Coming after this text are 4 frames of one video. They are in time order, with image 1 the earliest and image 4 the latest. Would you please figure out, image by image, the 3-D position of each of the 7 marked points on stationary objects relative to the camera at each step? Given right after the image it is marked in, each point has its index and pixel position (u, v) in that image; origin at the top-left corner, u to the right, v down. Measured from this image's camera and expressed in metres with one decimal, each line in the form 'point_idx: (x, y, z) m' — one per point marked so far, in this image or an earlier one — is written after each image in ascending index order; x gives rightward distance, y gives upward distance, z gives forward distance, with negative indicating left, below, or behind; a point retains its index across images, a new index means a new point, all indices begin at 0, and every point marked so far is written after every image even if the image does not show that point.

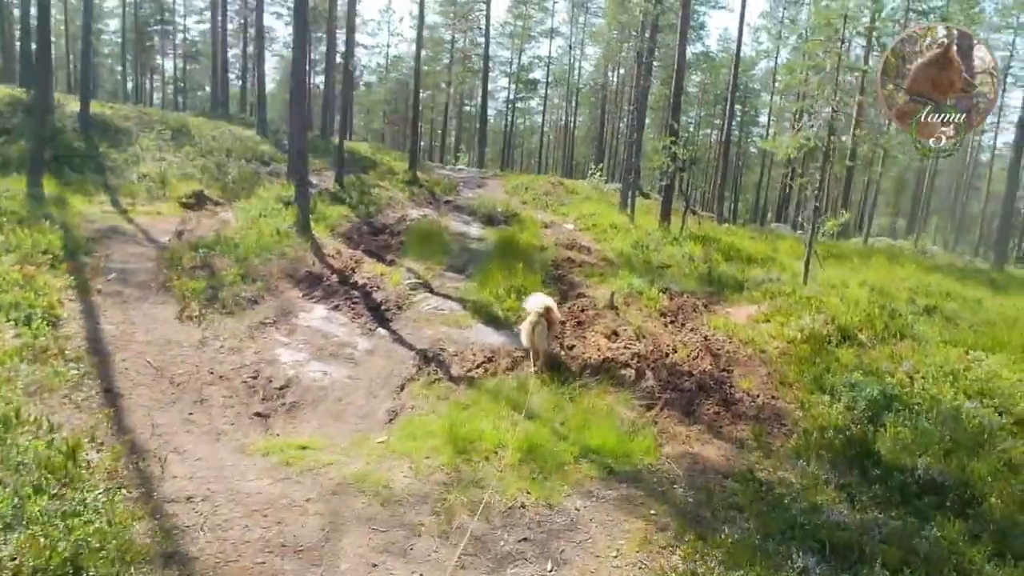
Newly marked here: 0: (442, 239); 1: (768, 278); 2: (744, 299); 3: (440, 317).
0: (-1.9, +1.4, +18.7) m
1: (+6.2, +0.1, +16.1) m
2: (+4.7, -0.3, +13.8) m
3: (-1.3, -0.5, +11.5) m
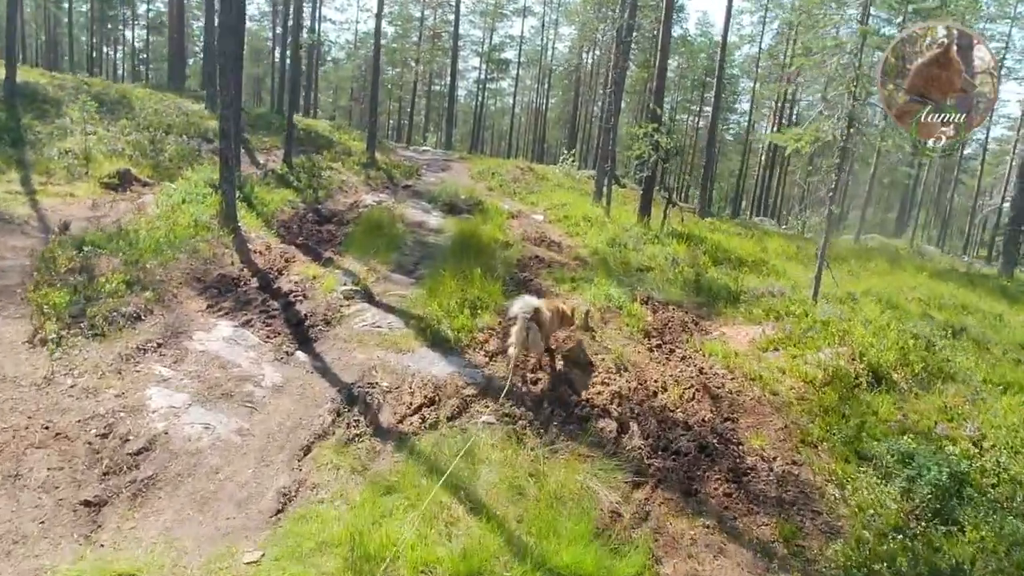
0: (-2.9, +1.4, +16.4) m
1: (+5.3, 0.0, +14.2) m
2: (+3.9, -0.5, +11.9) m
3: (-1.9, -0.7, +9.4) m
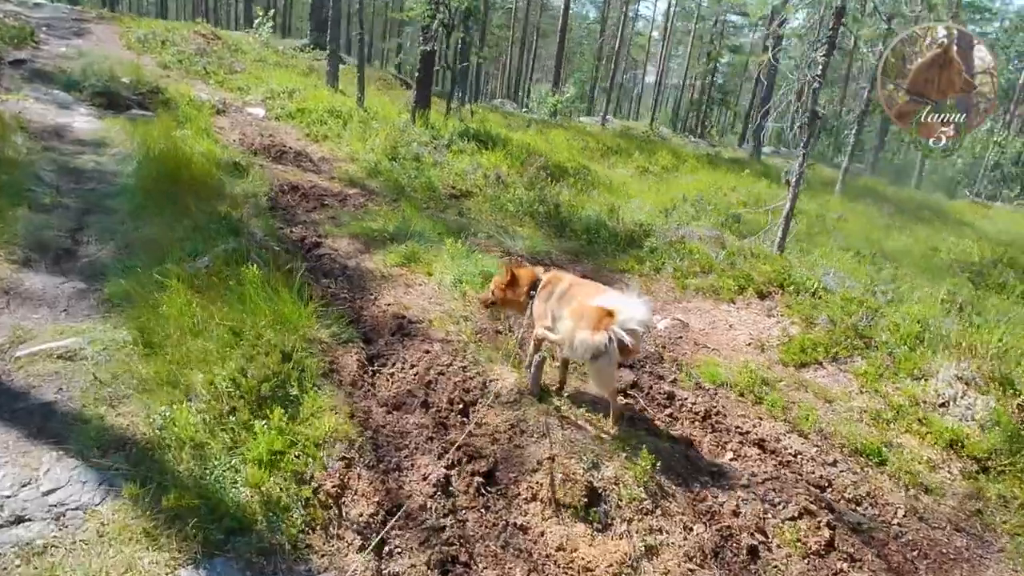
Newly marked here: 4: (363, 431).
0: (-6.3, +1.7, +8.6) m
1: (+2.1, +1.0, +10.3) m
2: (+1.8, 0.0, +7.8) m
3: (-2.3, -1.3, +3.1) m
4: (-1.0, -0.9, +4.3) m
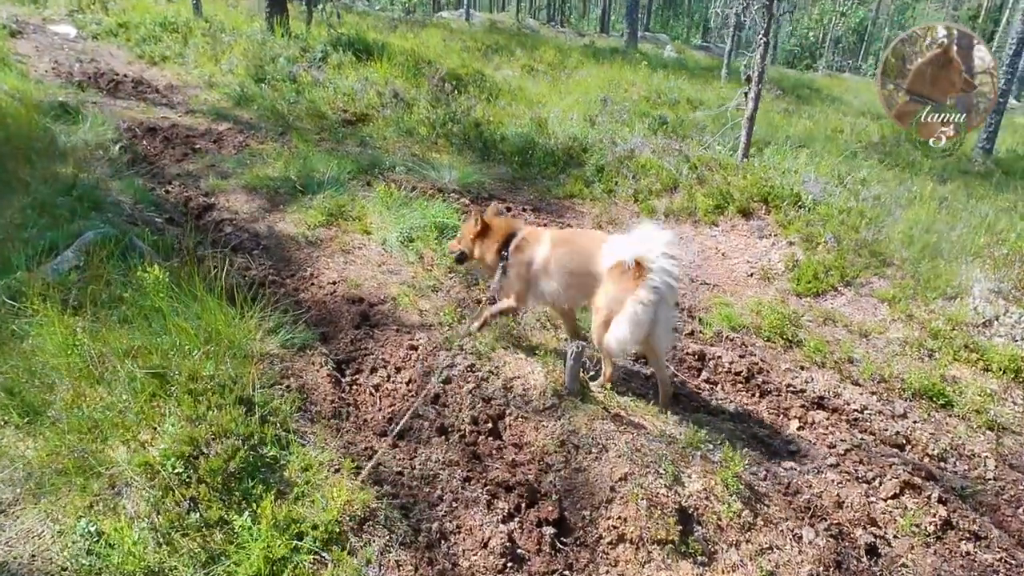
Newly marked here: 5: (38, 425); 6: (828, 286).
0: (-7.0, +1.4, +5.9) m
1: (+0.9, +2.1, +9.2) m
2: (+1.3, +0.8, +6.9) m
3: (-1.6, -1.7, +1.8) m
4: (-0.6, -1.0, +3.2) m
5: (-2.3, -0.7, +3.3) m
6: (+2.6, 0.0, +5.4) m
